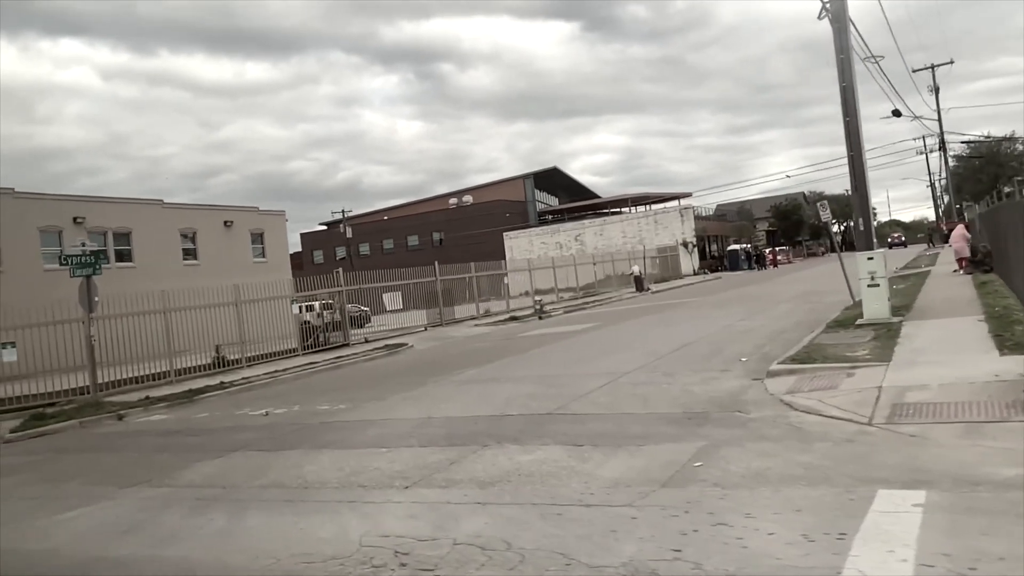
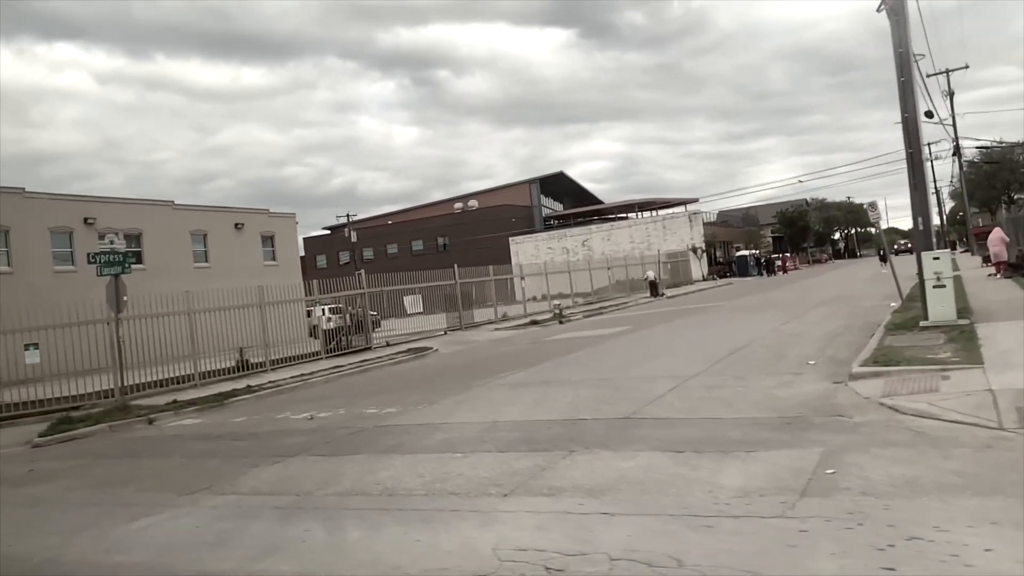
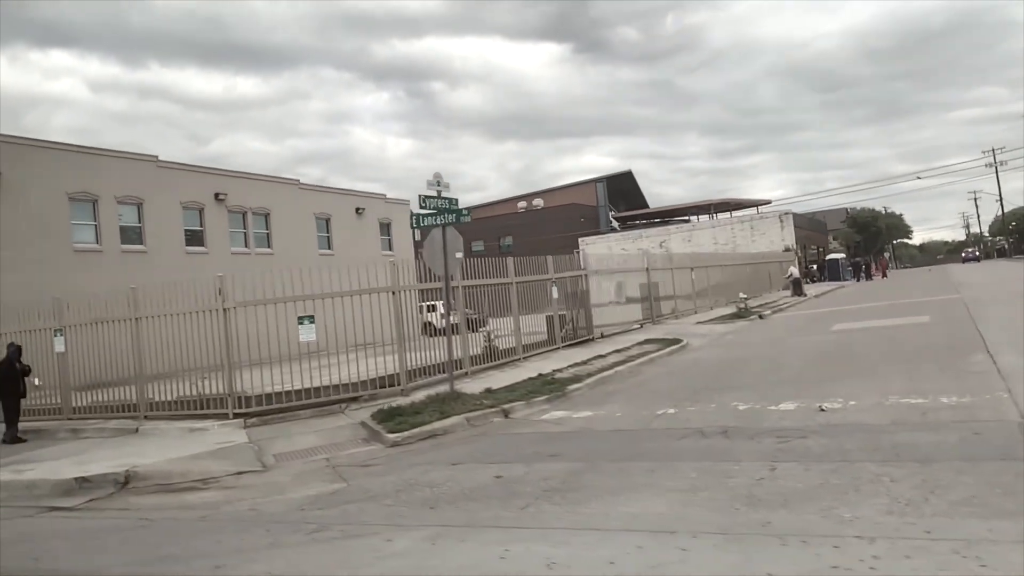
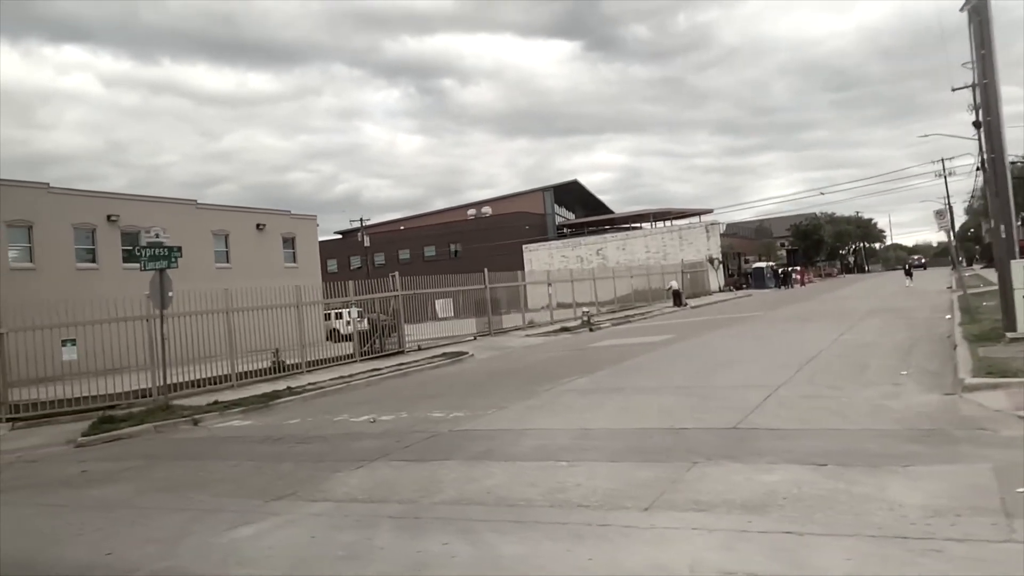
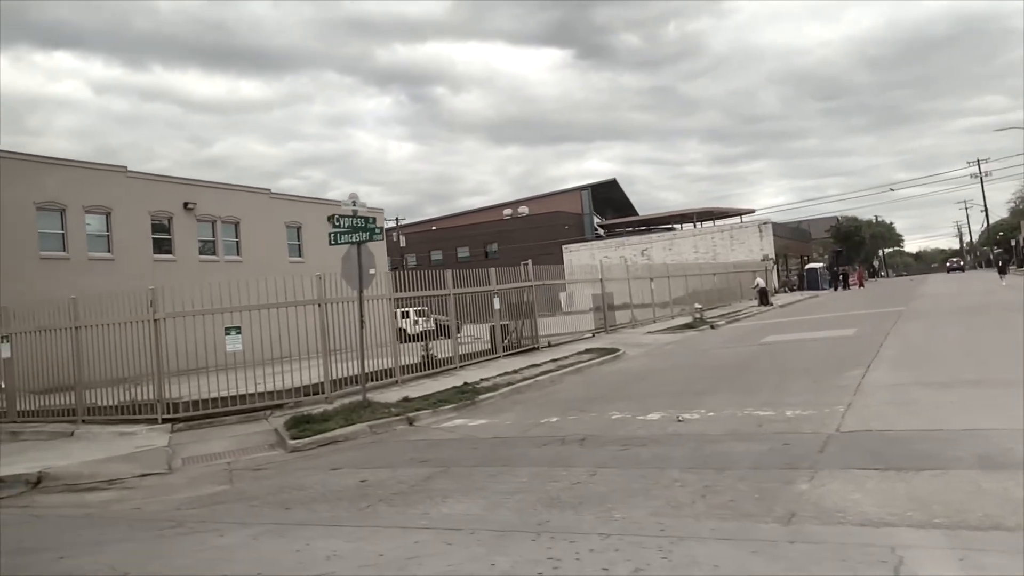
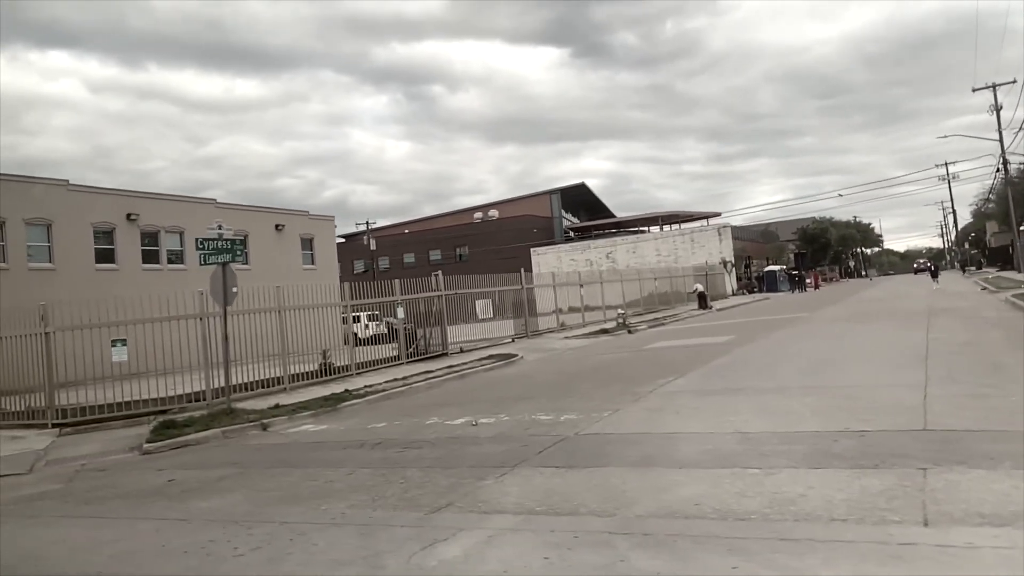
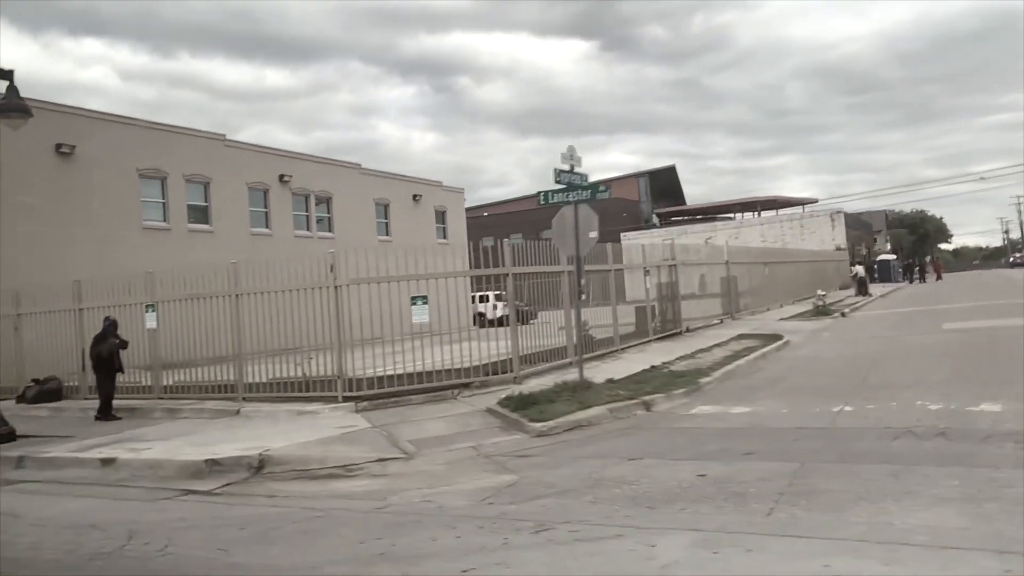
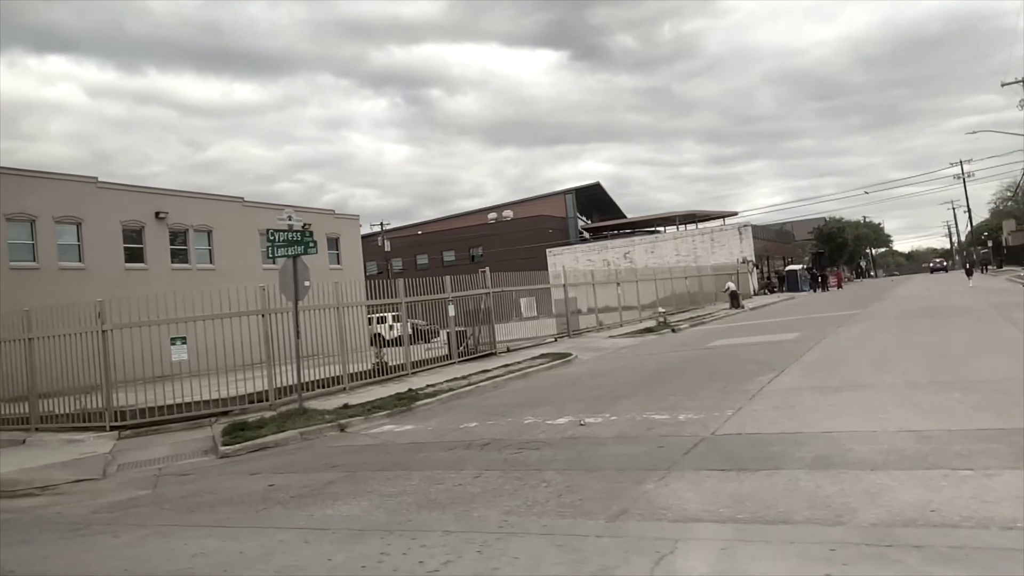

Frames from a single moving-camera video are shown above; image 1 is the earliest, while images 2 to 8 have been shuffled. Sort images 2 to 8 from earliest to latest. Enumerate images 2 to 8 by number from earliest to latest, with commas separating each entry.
2, 4, 6, 8, 5, 3, 7
